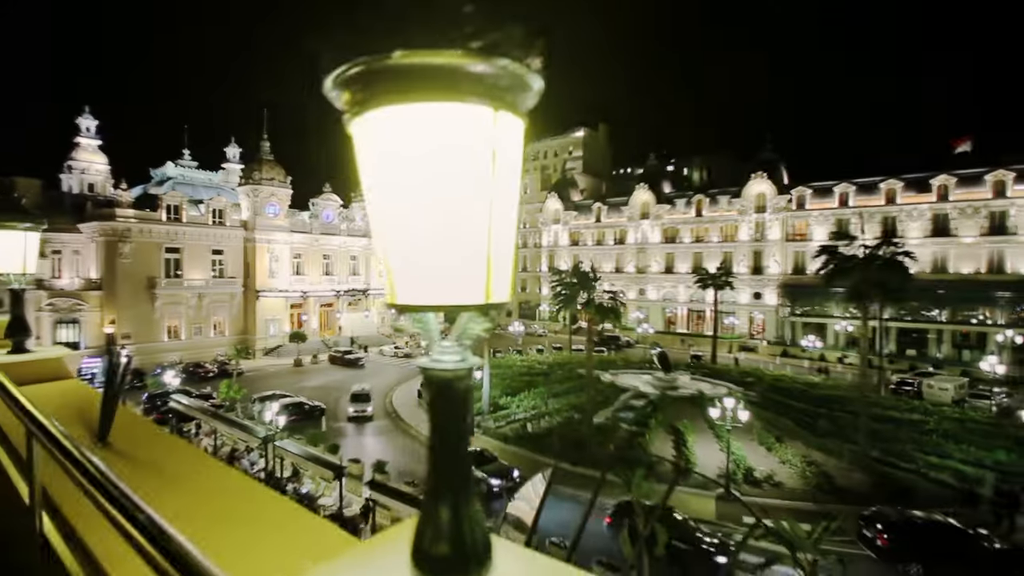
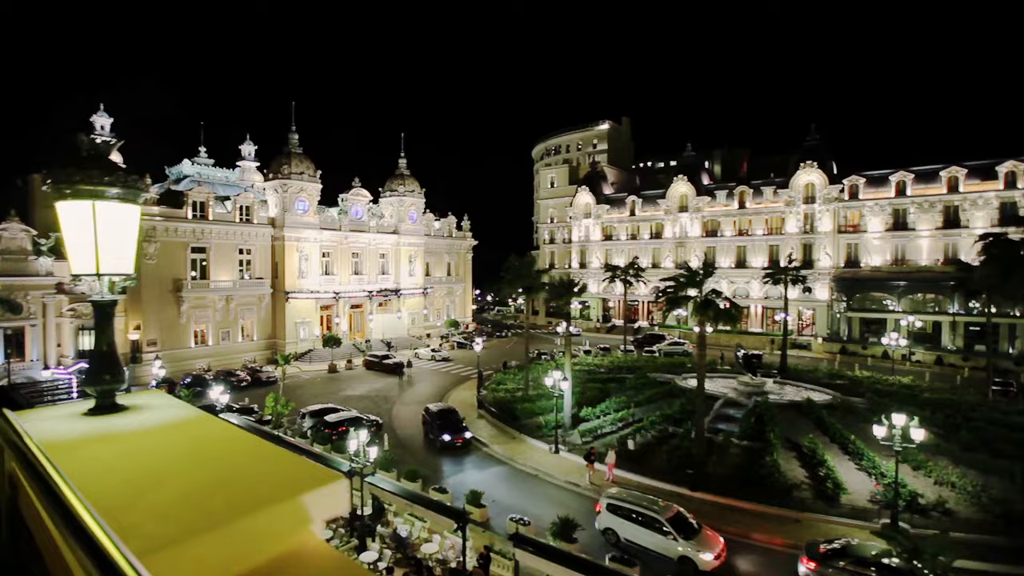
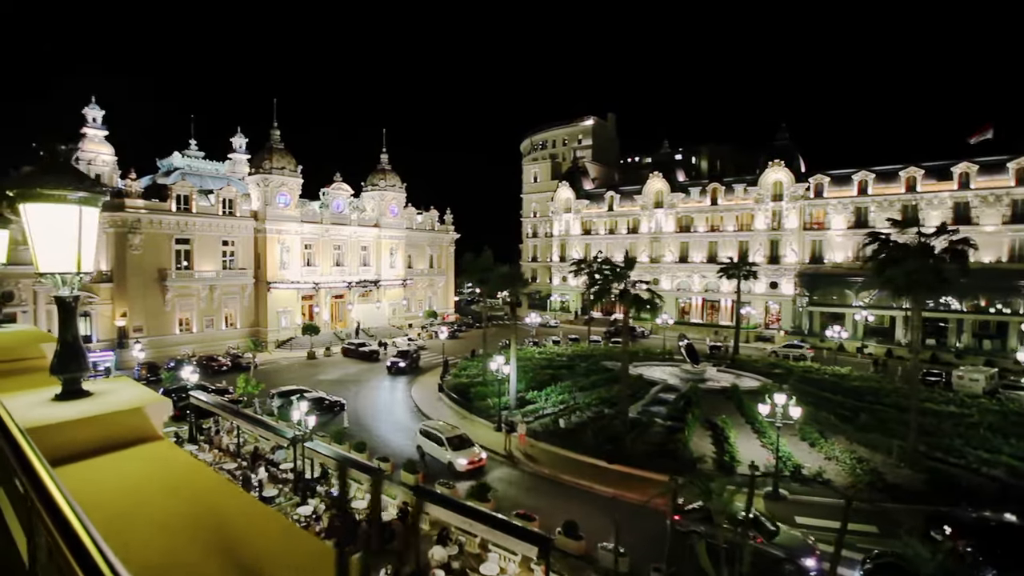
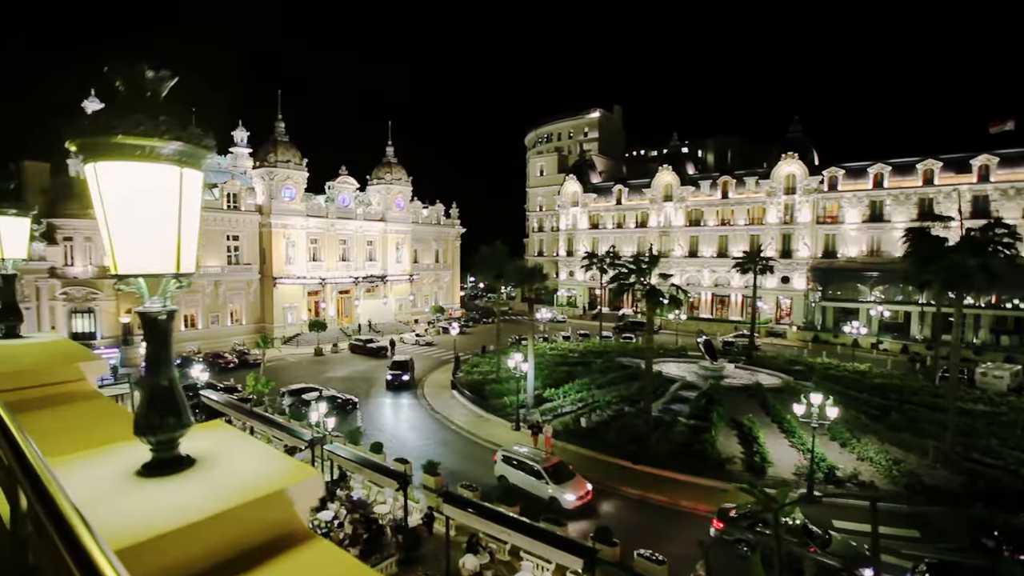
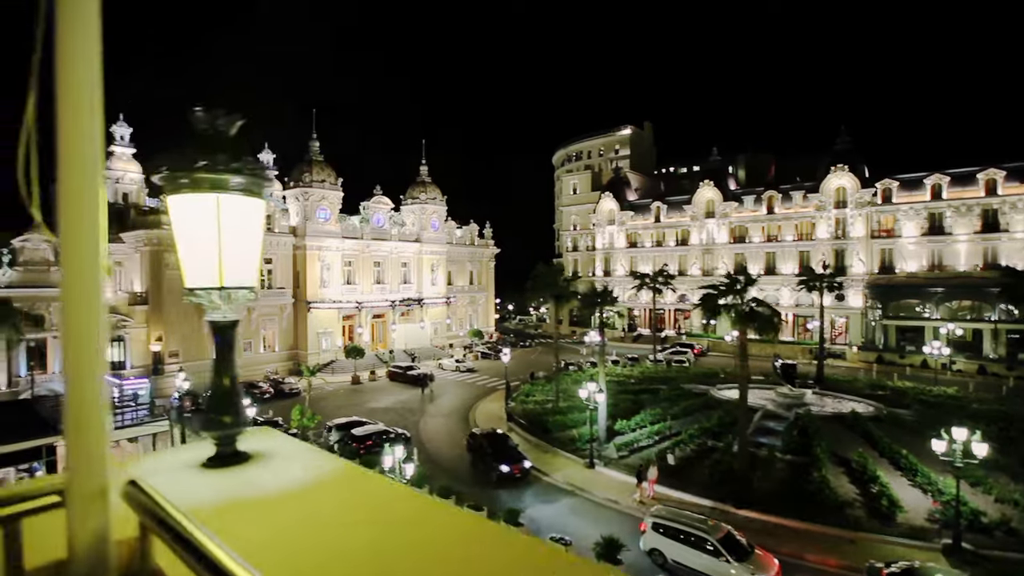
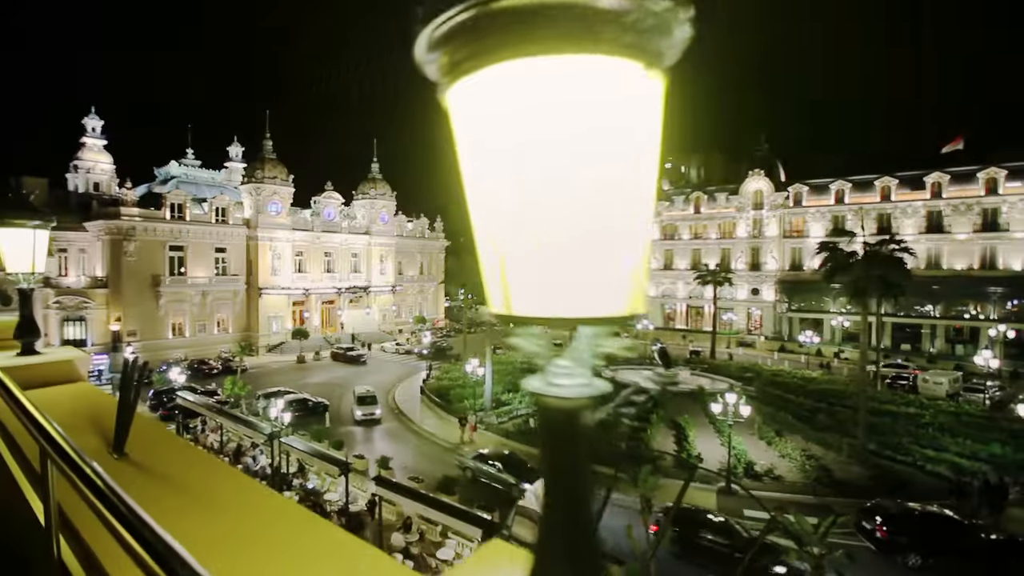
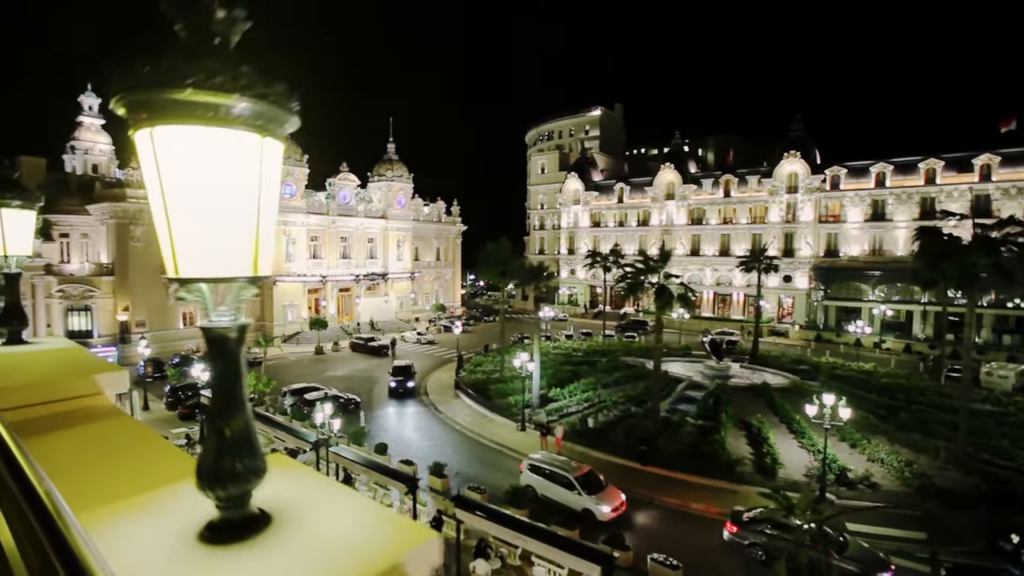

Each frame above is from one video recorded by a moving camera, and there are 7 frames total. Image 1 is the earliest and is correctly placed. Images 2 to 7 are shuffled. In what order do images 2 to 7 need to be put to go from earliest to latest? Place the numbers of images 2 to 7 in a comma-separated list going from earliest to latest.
6, 3, 4, 7, 2, 5
